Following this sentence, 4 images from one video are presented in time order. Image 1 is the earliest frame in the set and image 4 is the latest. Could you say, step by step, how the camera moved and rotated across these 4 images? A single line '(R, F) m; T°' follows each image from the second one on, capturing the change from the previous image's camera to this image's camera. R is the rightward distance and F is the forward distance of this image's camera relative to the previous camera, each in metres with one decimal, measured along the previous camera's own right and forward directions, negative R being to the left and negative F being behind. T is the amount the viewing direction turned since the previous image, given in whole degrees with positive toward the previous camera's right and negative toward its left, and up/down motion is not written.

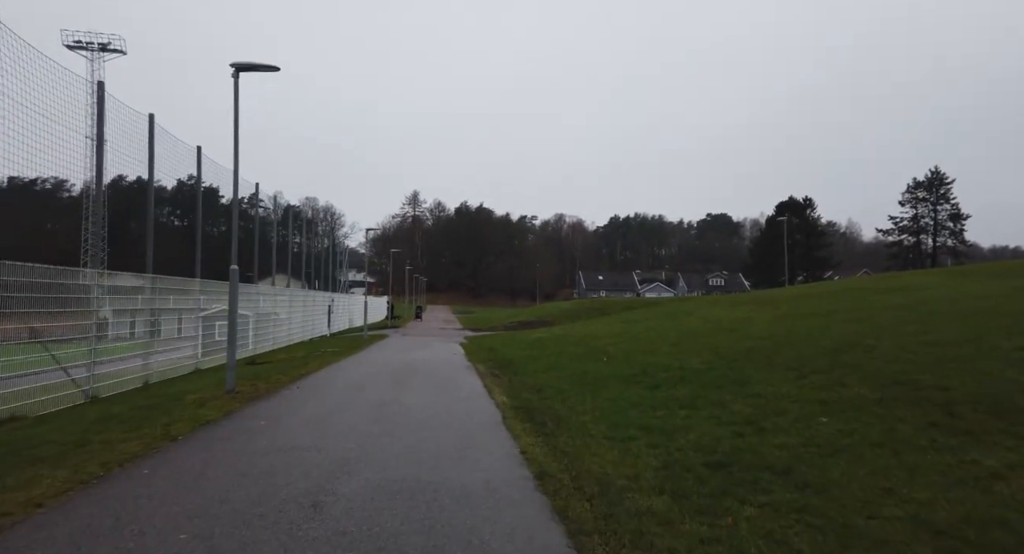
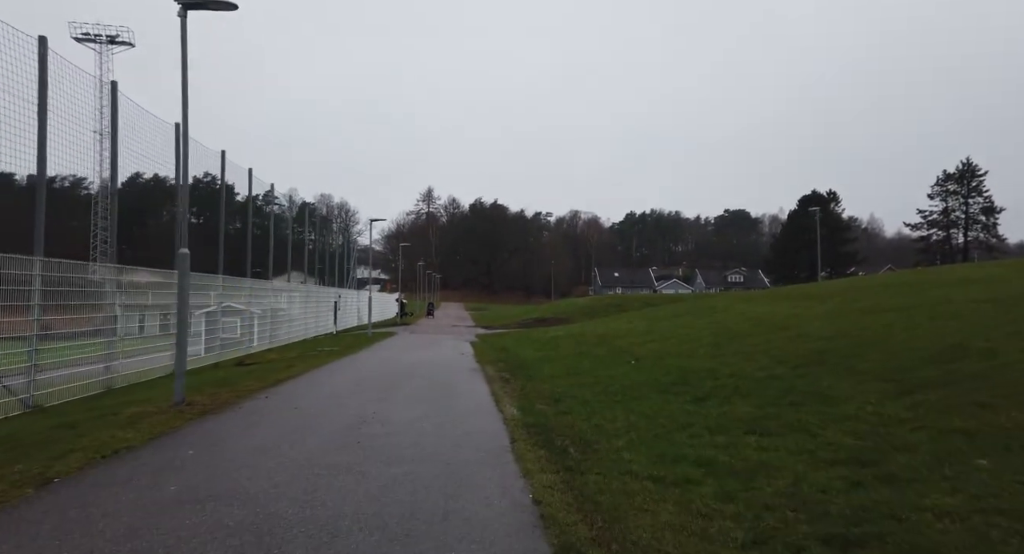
(0.0, +1.8) m; -2°
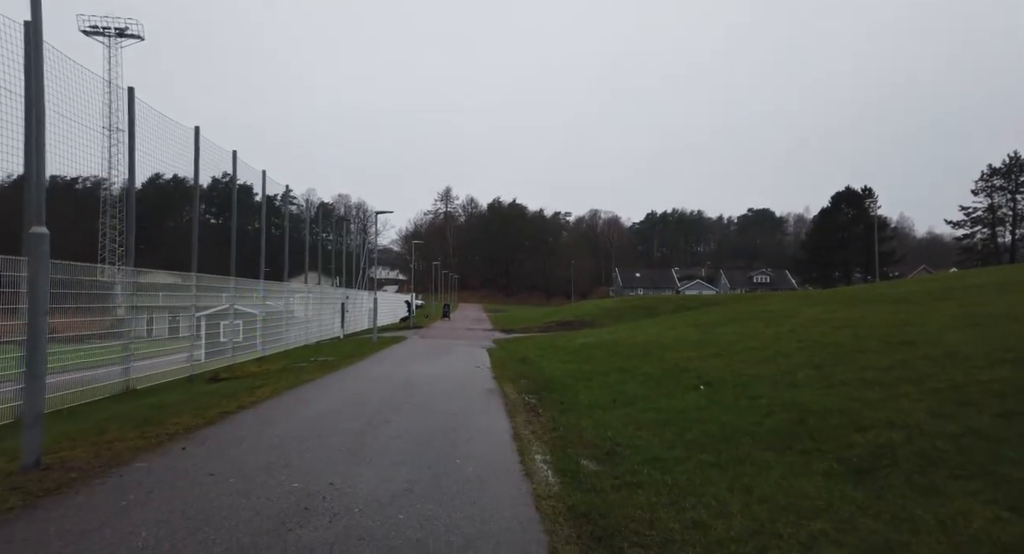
(-0.2, +2.8) m; -2°
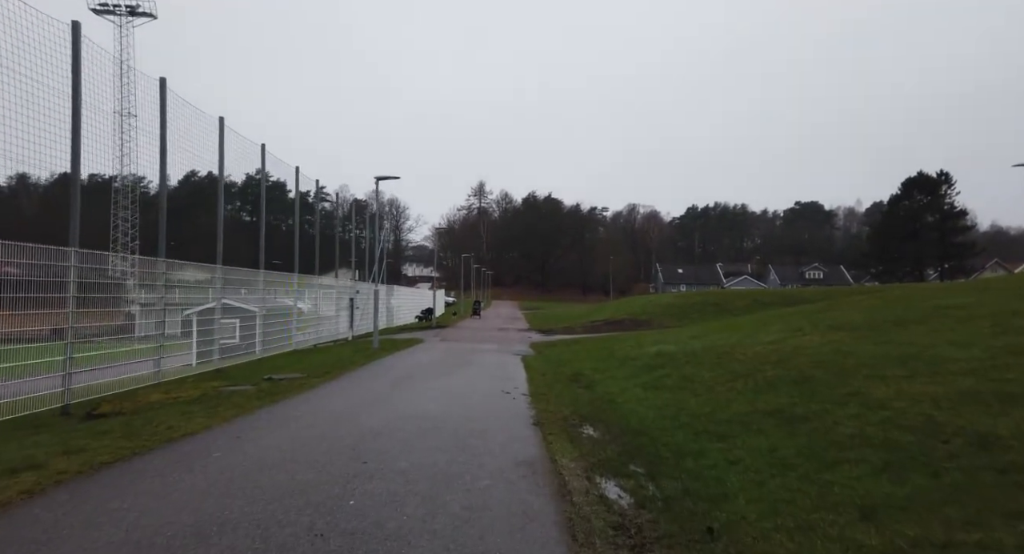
(-0.3, +5.5) m; -4°
